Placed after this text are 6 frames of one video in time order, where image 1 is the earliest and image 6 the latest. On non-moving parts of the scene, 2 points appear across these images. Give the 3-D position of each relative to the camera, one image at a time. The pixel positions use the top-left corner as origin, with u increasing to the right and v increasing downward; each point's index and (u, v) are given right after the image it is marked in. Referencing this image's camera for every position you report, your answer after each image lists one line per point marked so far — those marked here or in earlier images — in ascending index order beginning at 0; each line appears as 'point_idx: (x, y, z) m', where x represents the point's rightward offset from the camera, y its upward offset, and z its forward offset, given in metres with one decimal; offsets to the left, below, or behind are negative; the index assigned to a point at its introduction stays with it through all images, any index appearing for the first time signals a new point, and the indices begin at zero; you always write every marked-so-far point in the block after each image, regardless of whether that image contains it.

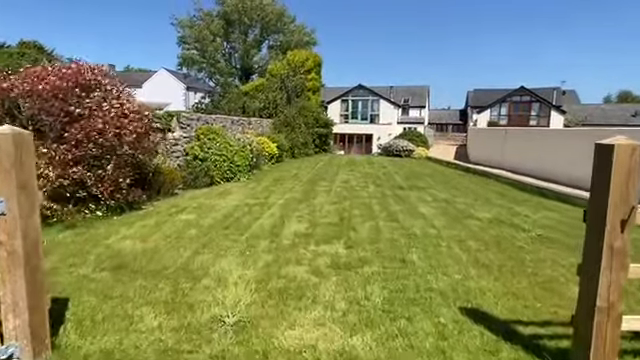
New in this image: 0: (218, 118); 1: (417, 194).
0: (-3.1, +1.9, +12.0) m
1: (+2.3, -0.3, +9.1) m
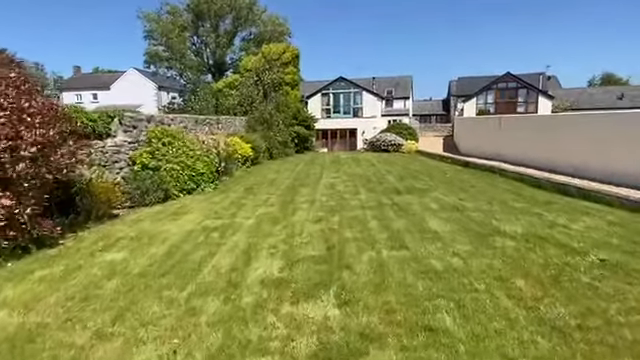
0: (-3.7, +1.6, +10.1) m
1: (+1.9, -0.4, +7.5) m
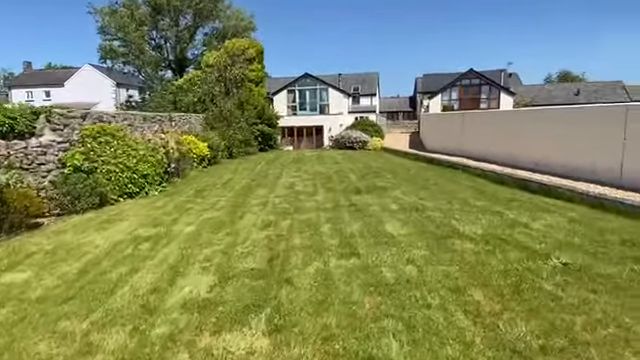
0: (-4.7, +1.6, +9.3) m
1: (+1.1, -0.4, +7.1) m
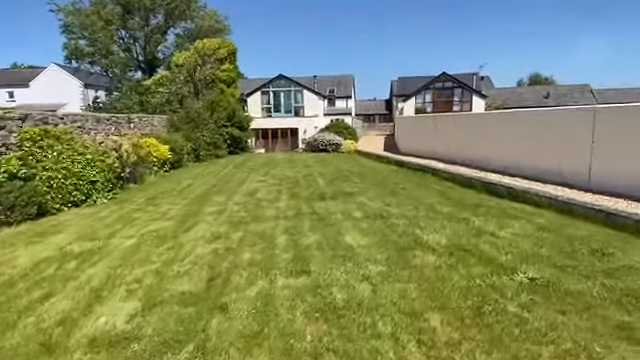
0: (-5.5, +1.4, +8.6) m
1: (+0.4, -0.5, +6.7) m
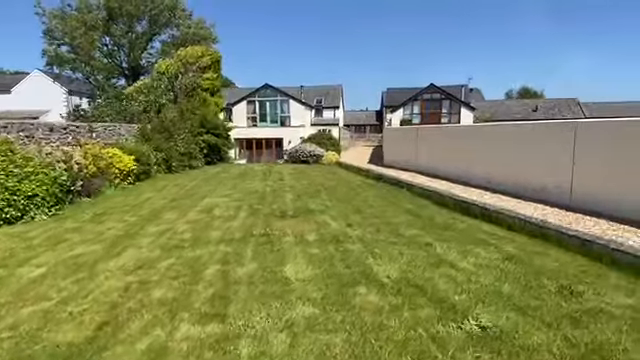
0: (-6.3, +1.2, +8.0) m
1: (-0.3, -0.7, +6.1) m
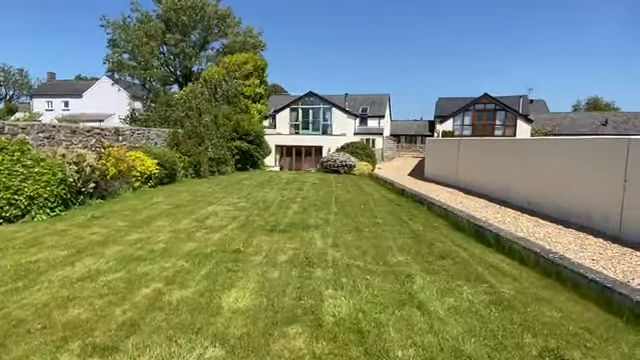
0: (-6.1, +1.2, +8.3) m
1: (-0.6, -0.9, +5.6) m
